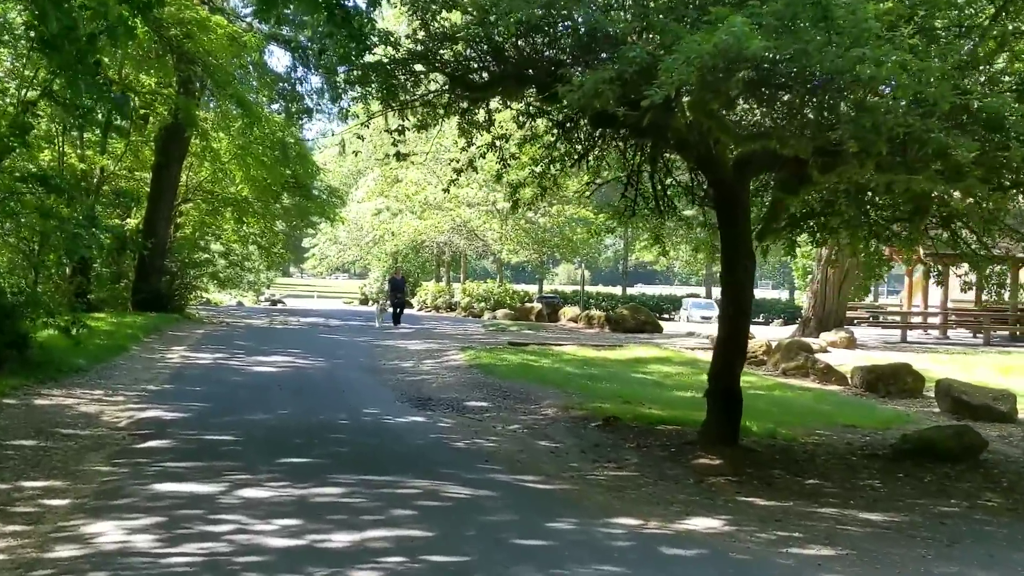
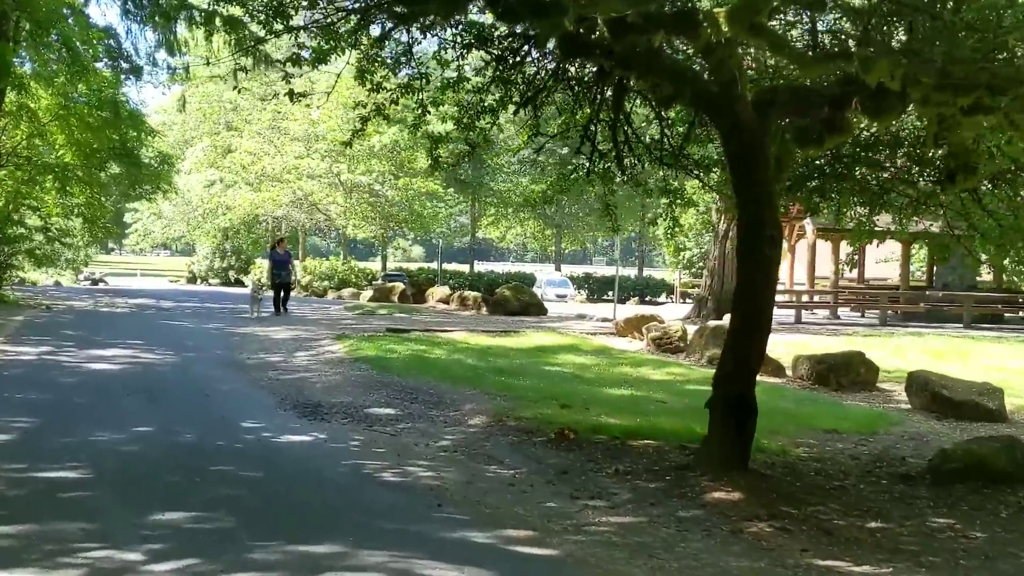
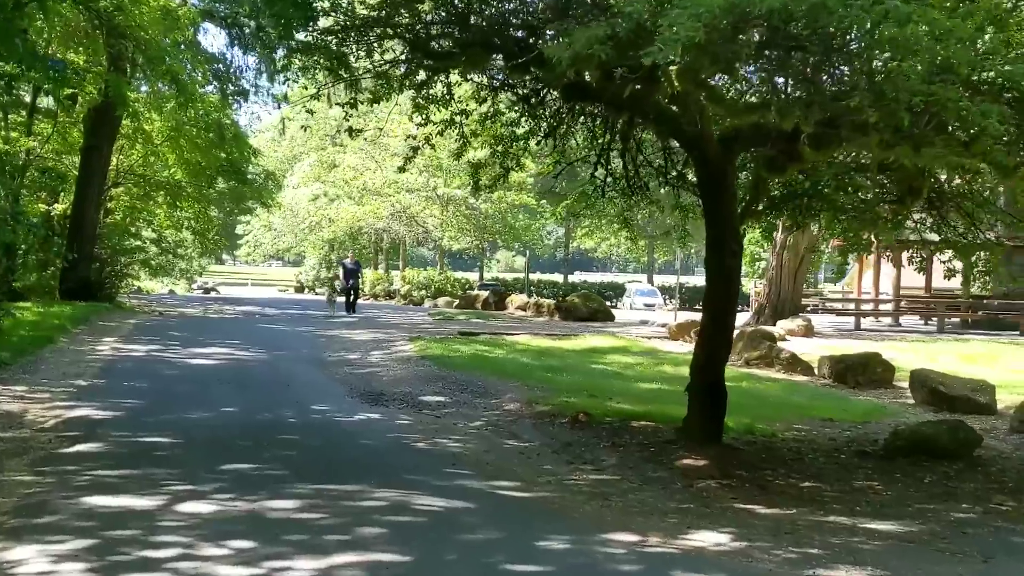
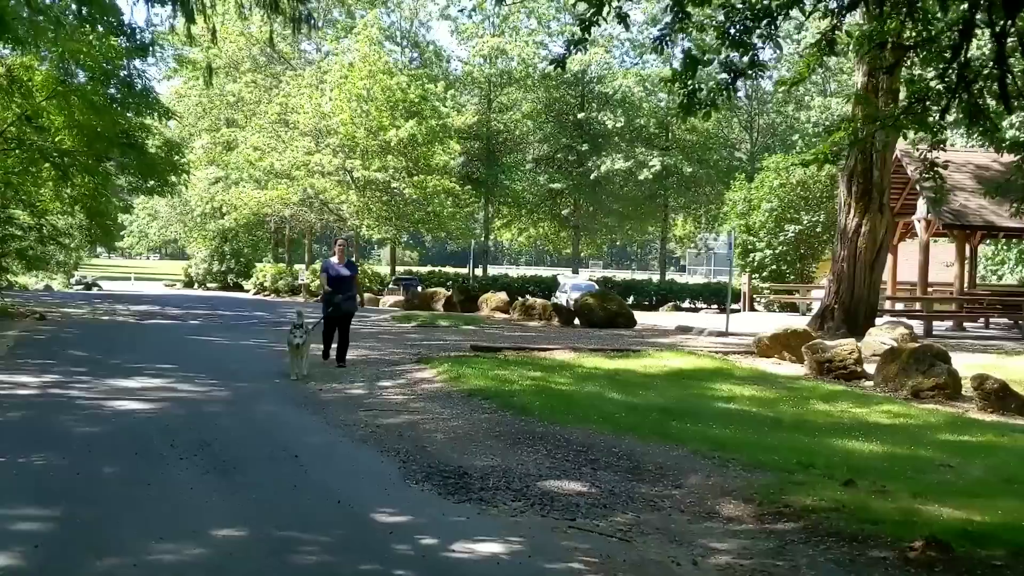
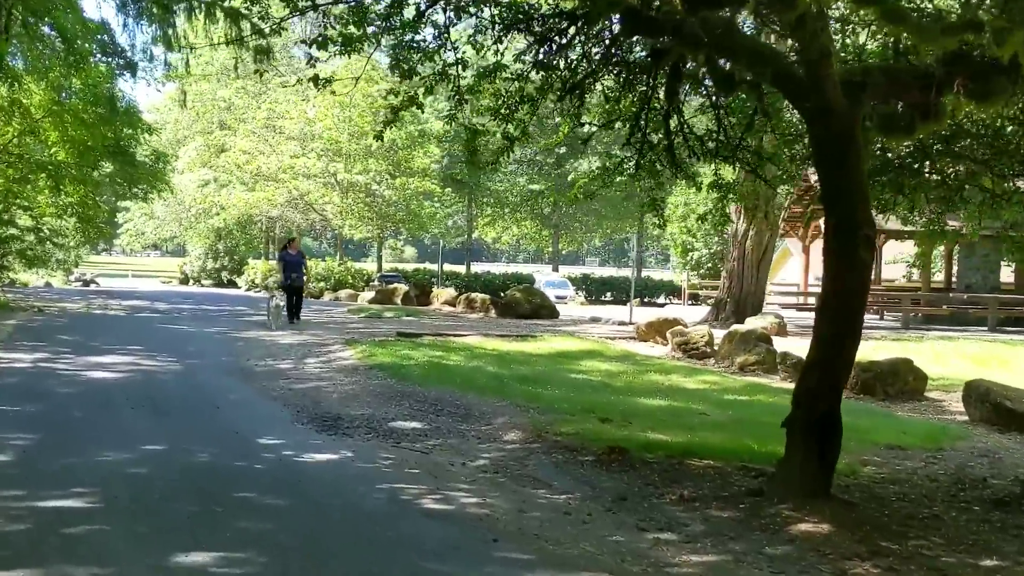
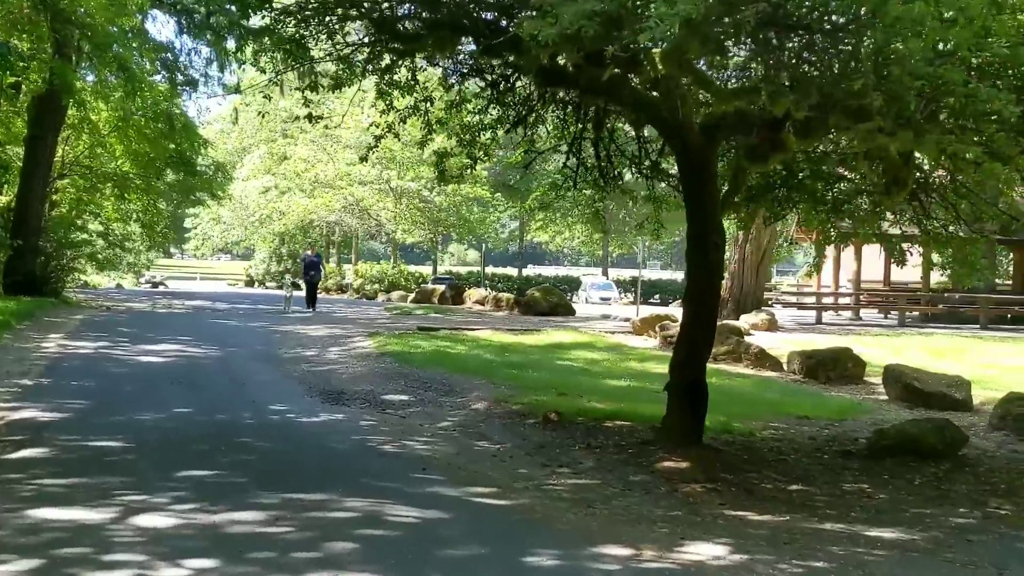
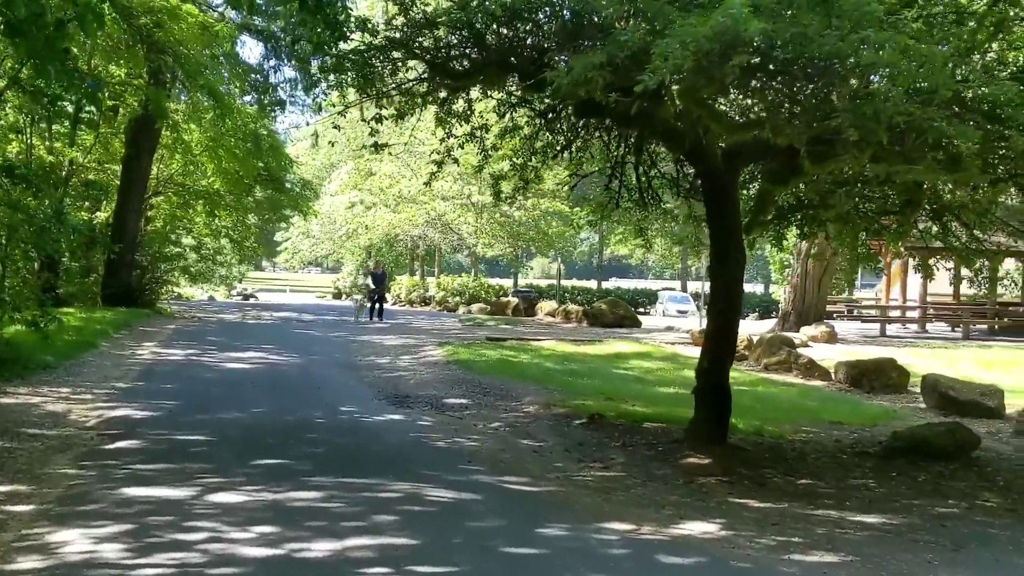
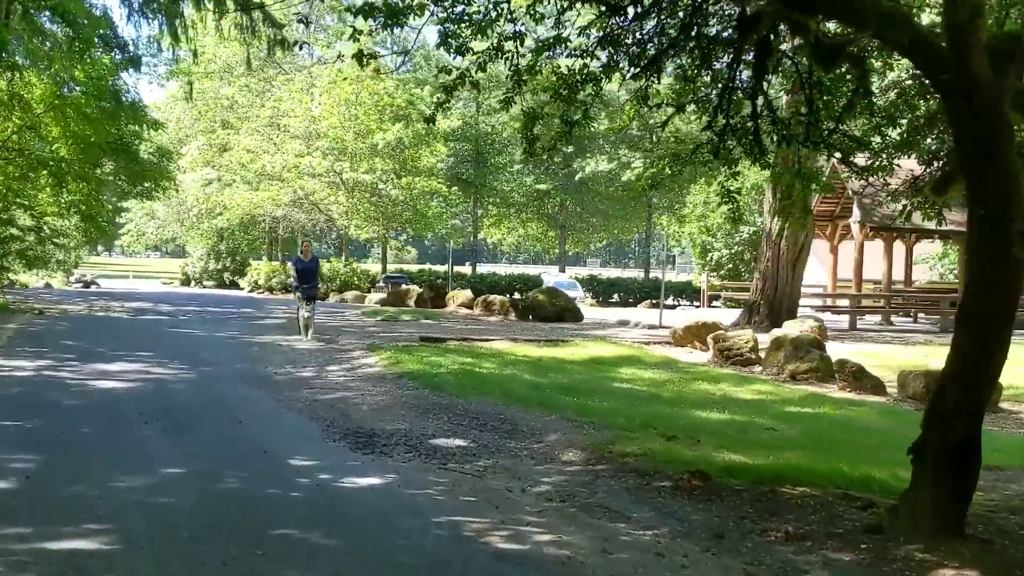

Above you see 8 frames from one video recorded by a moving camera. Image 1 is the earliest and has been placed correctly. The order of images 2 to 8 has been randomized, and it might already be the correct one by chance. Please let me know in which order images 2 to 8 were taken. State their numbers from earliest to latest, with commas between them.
7, 3, 6, 2, 5, 8, 4
